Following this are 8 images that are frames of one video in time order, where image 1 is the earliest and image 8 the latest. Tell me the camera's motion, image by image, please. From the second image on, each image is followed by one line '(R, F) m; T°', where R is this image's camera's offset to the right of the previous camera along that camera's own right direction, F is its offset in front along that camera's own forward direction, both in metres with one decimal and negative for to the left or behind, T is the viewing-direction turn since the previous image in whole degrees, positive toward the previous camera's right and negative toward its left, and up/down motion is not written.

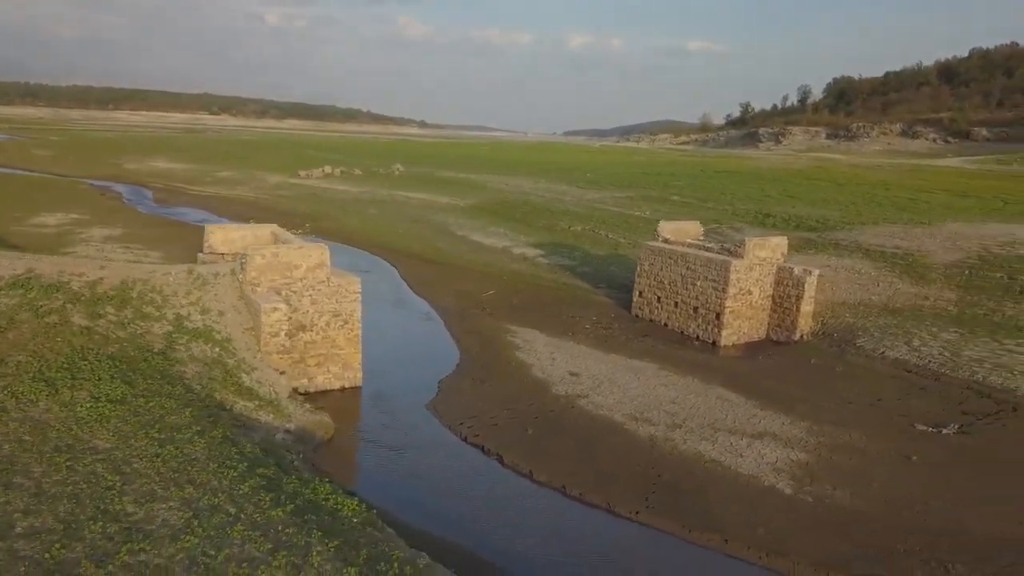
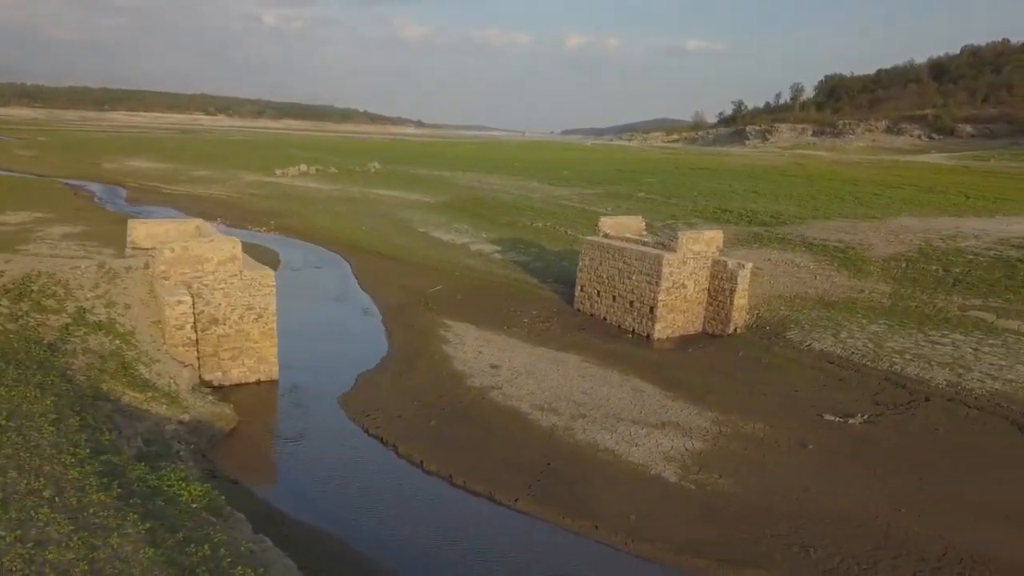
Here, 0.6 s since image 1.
(+1.3, -0.1) m; 0°
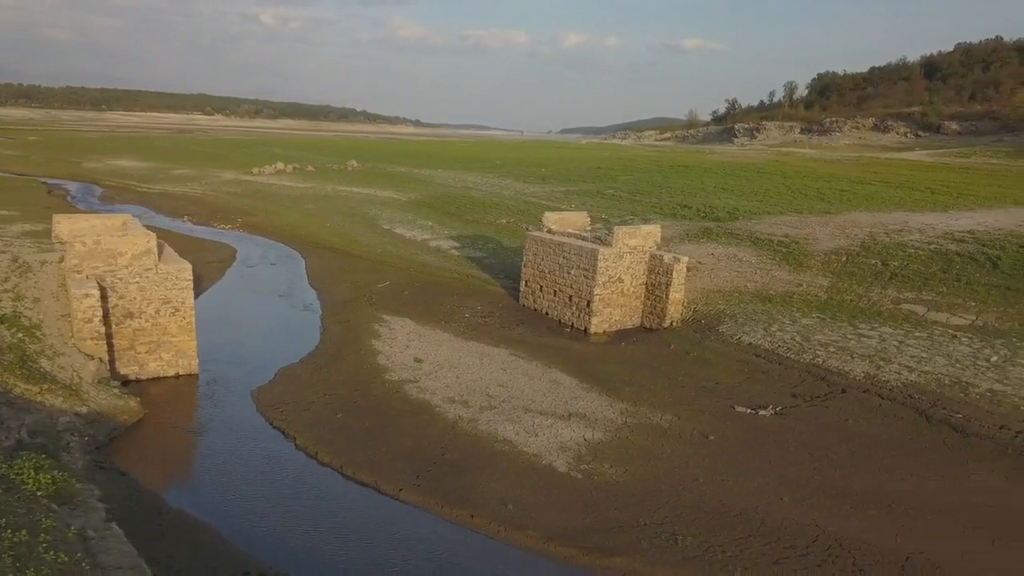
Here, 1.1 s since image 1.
(+1.3, 0.0) m; 0°
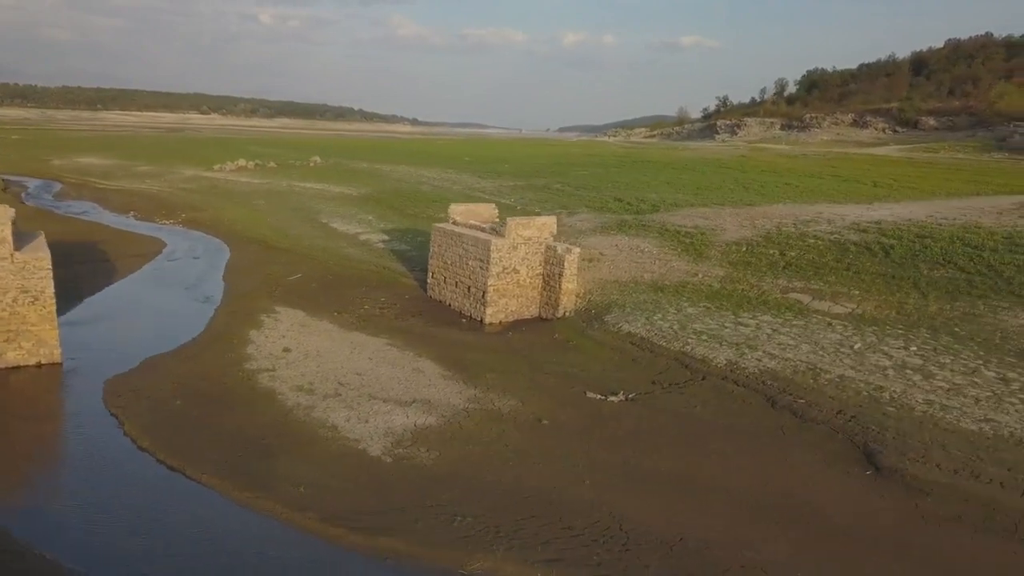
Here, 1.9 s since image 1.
(+2.2, 0.0) m; 0°
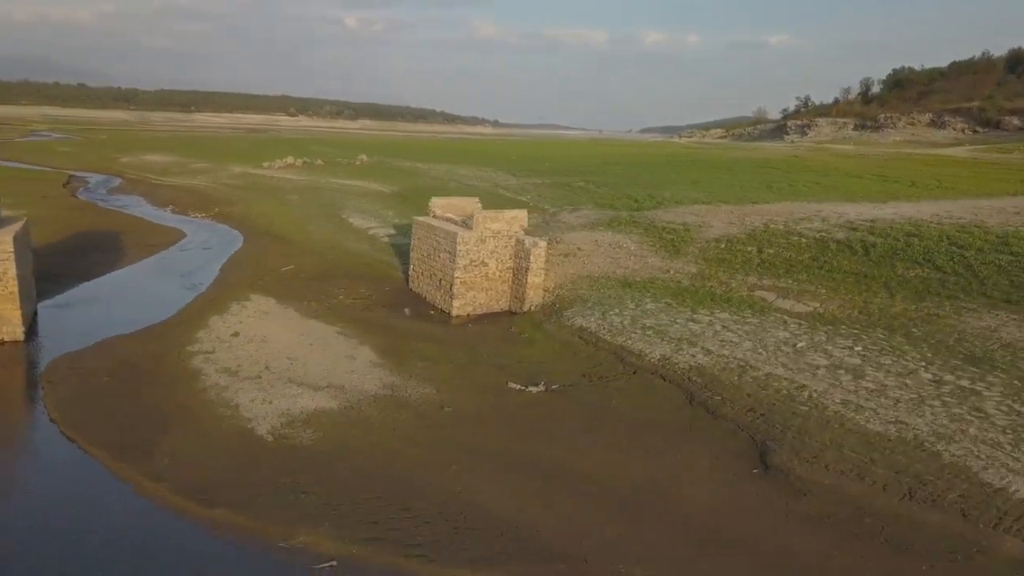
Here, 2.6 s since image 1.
(+2.3, +0.1) m; -5°
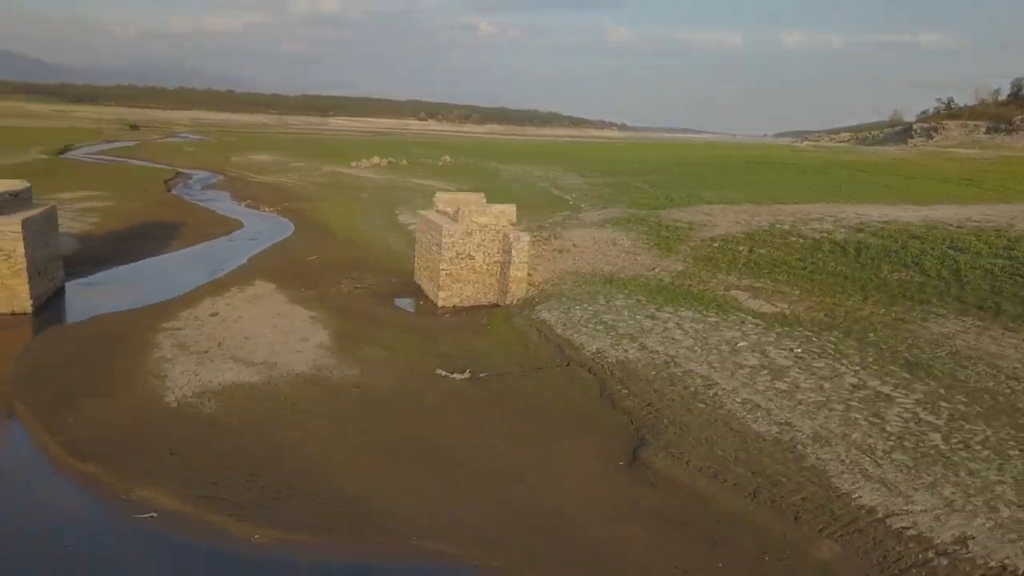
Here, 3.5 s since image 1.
(+2.9, 0.0) m; -9°
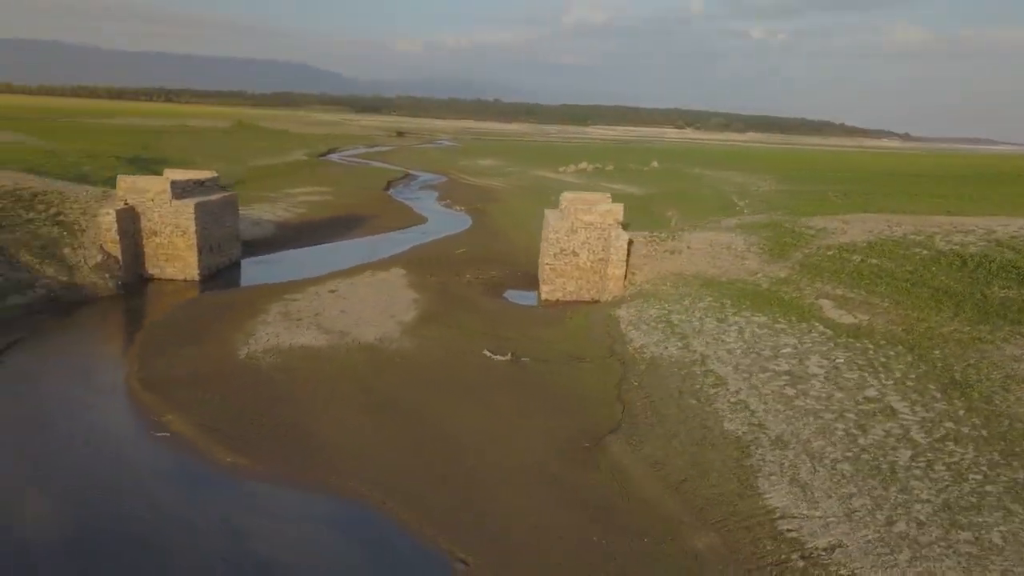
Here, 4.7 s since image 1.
(+3.2, -0.2) m; -17°
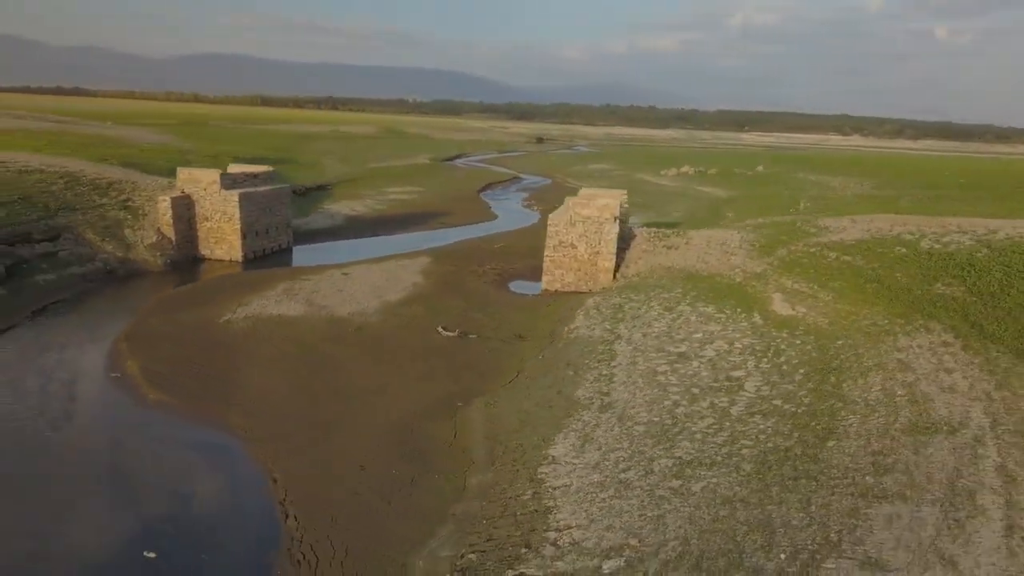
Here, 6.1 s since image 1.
(+3.5, -0.8) m; -10°
